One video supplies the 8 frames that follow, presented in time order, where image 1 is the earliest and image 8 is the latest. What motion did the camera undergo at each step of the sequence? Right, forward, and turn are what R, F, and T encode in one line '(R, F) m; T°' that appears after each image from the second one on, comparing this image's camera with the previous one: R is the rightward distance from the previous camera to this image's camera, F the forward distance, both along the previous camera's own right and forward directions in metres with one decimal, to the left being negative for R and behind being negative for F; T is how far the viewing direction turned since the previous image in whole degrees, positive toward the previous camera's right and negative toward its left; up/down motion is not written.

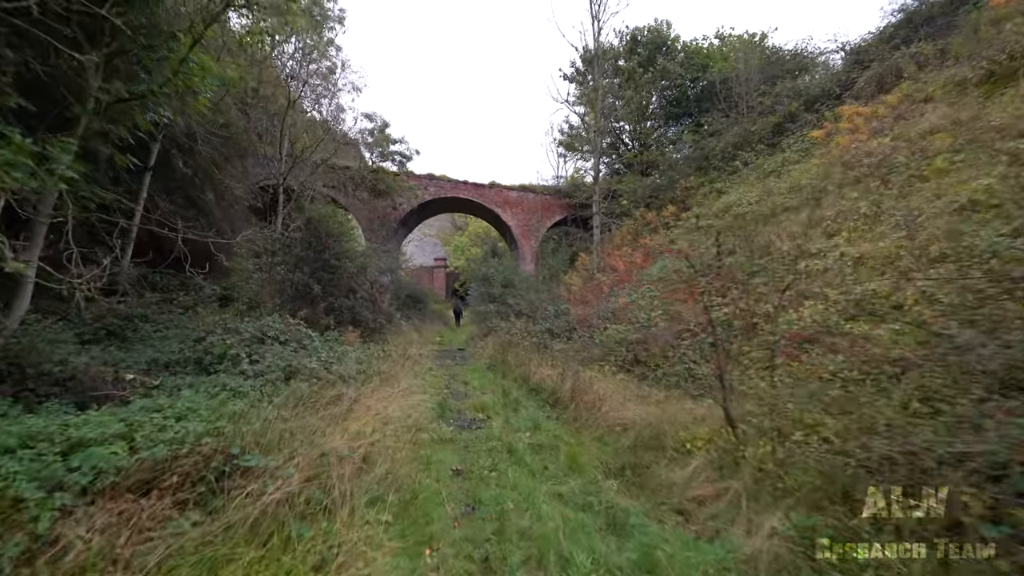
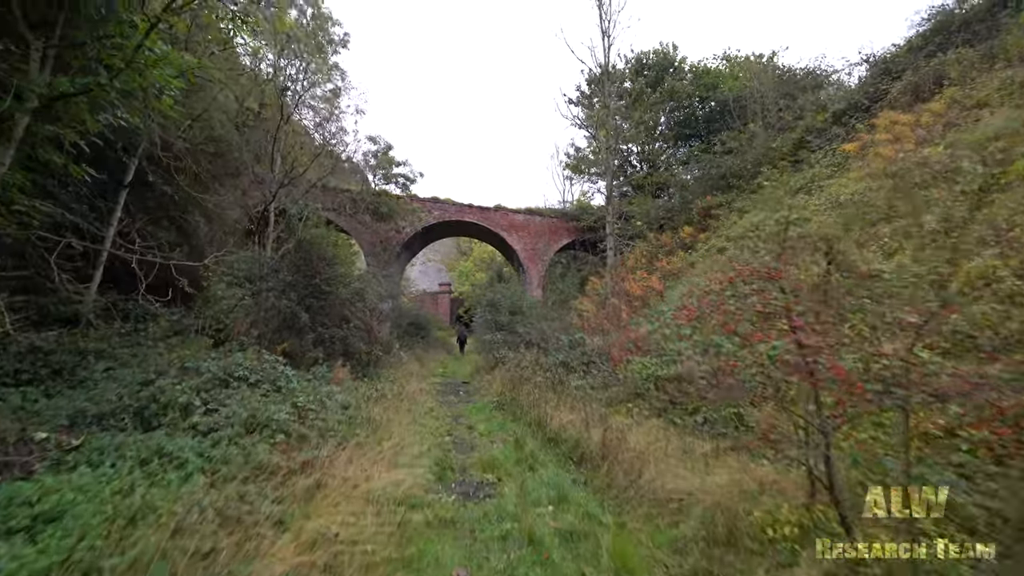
(-0.1, +1.1) m; -1°
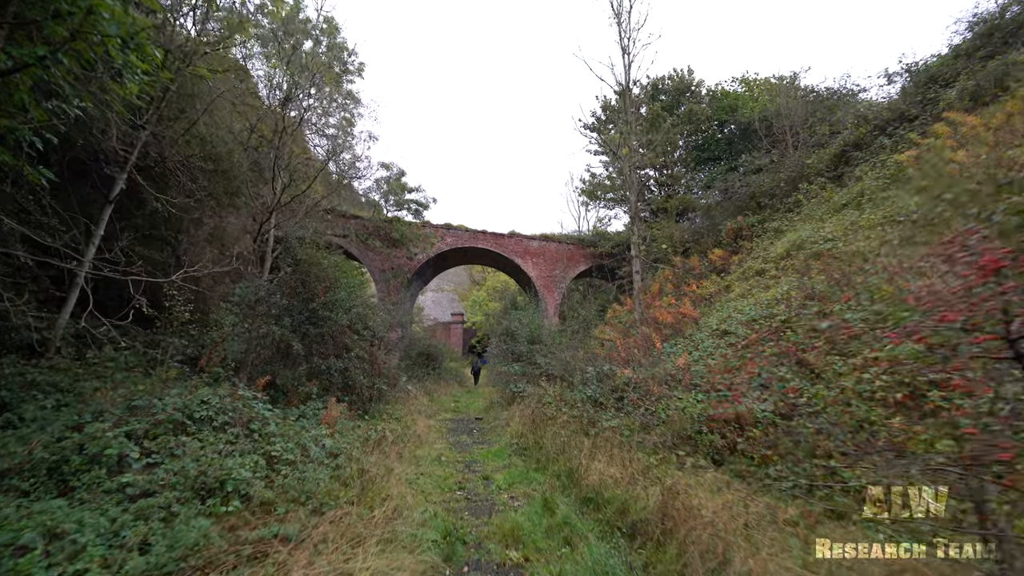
(-0.2, +1.1) m; -2°
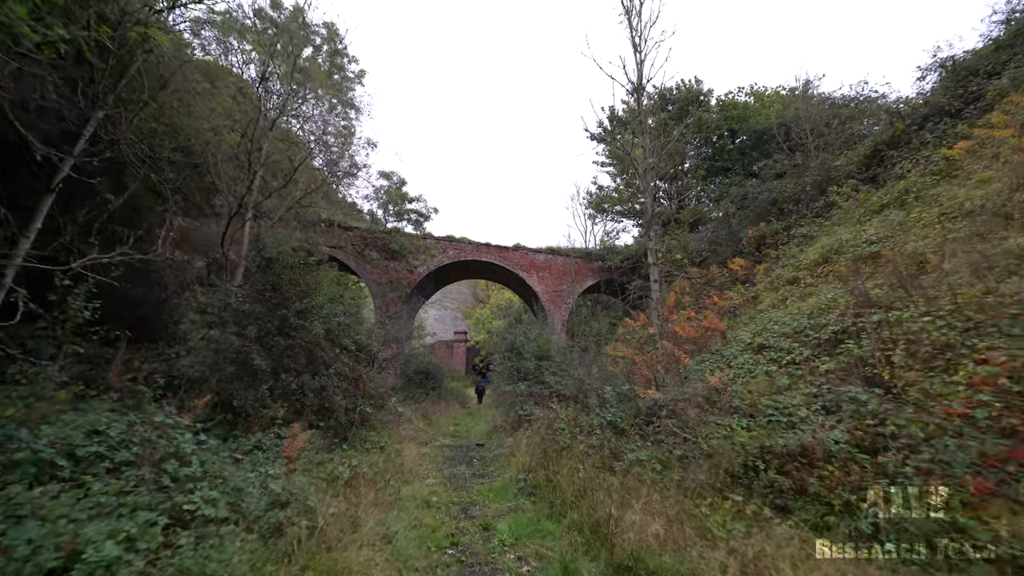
(0.0, +1.2) m; 0°
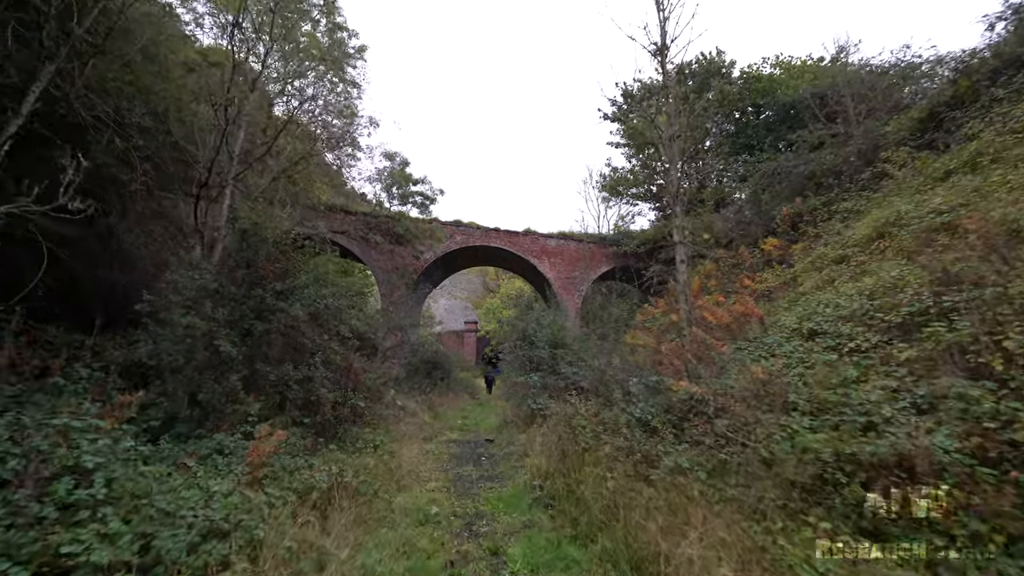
(0.0, +1.0) m; -1°
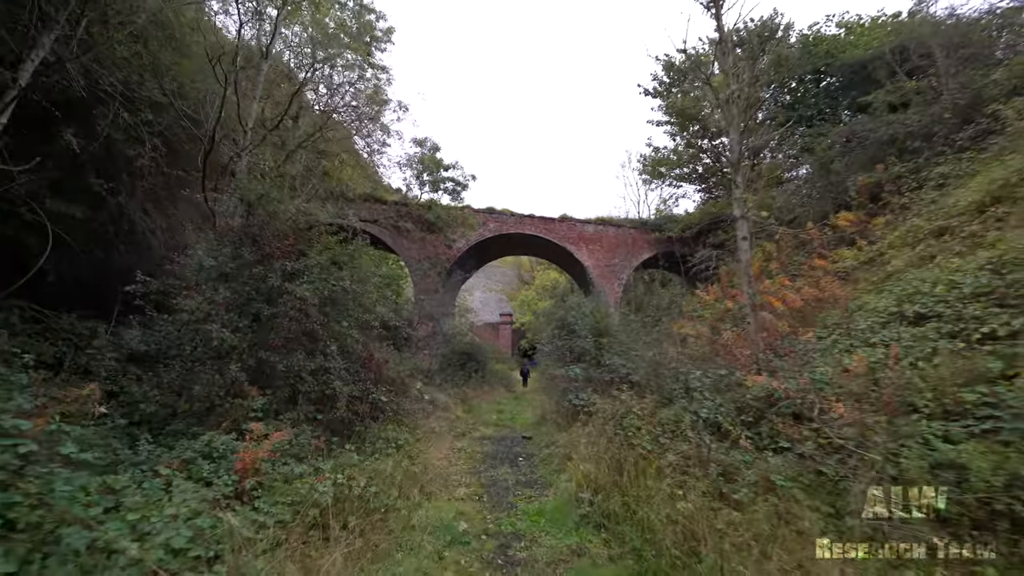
(-0.1, +0.9) m; -5°
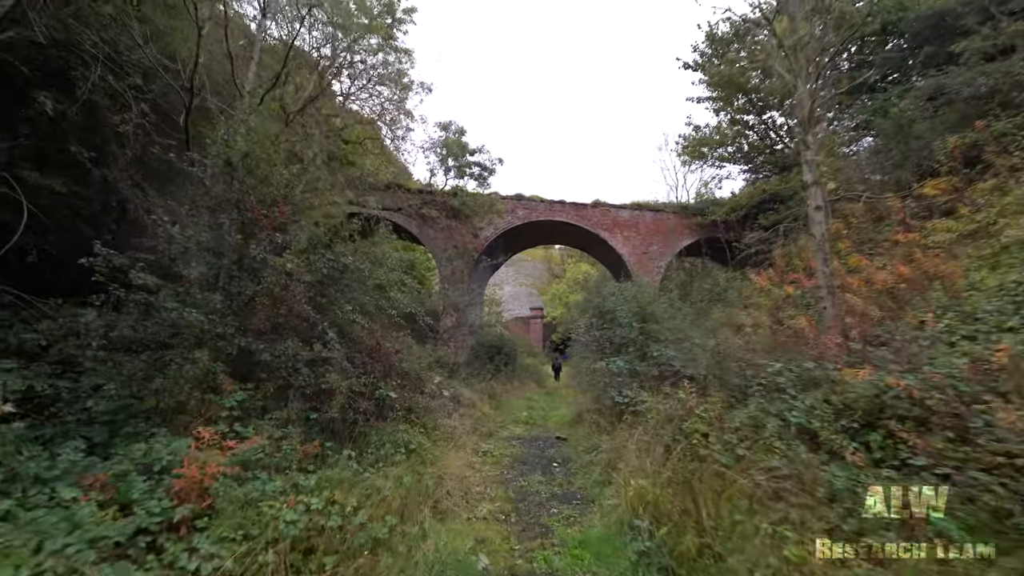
(0.0, +1.0) m; -4°
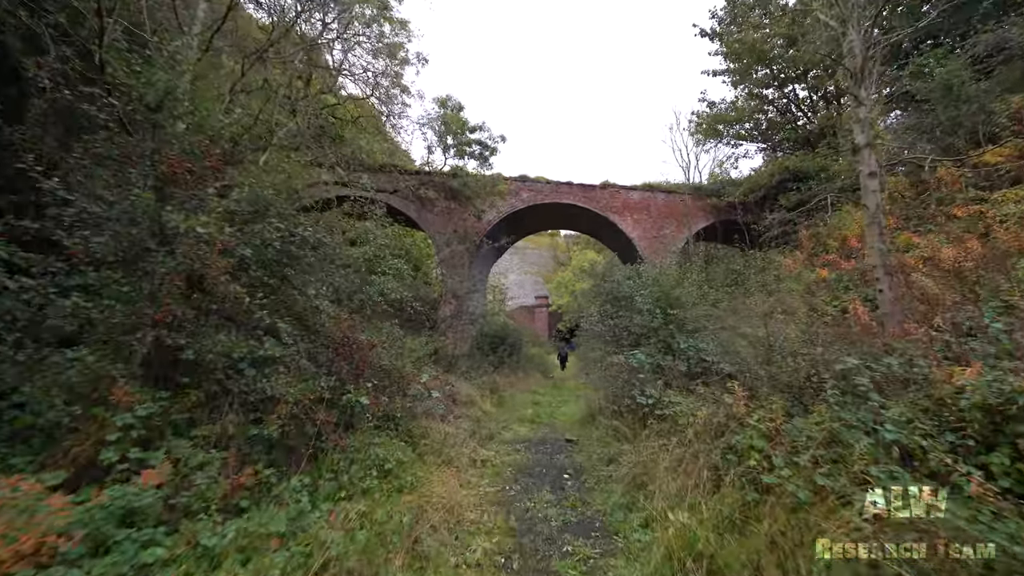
(0.0, +1.0) m; -1°
